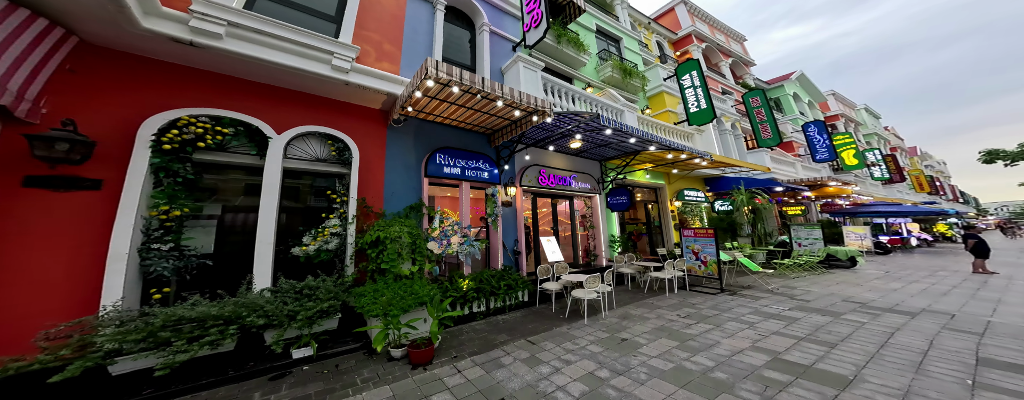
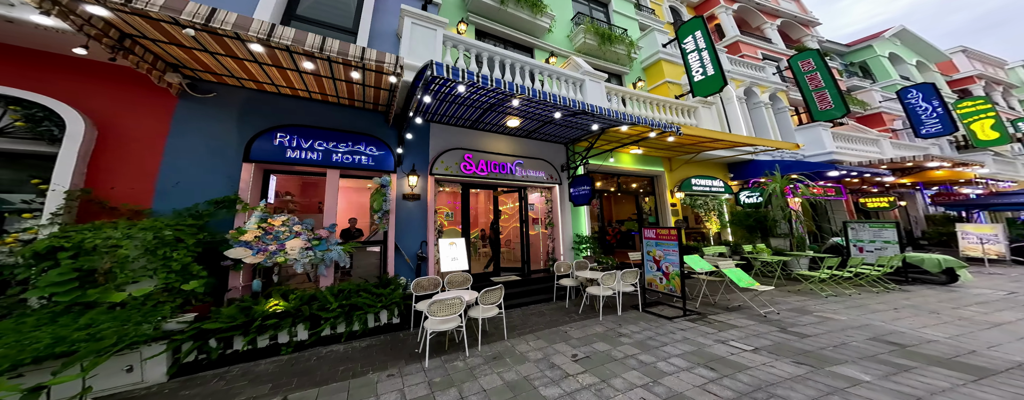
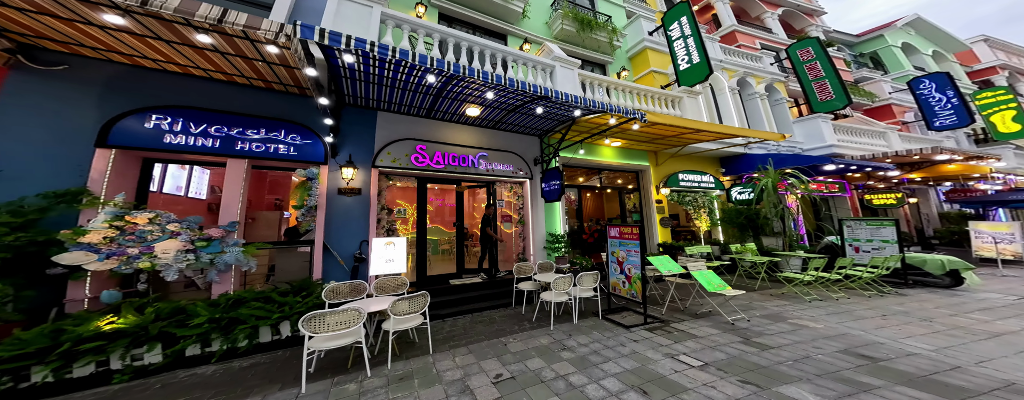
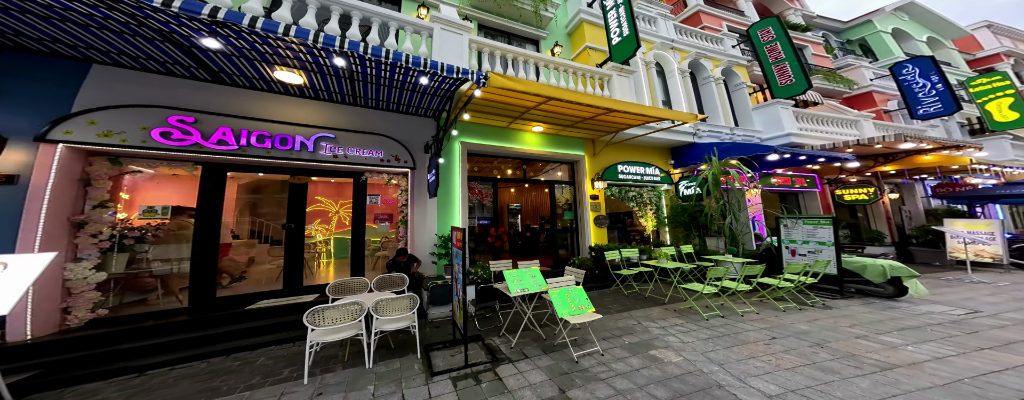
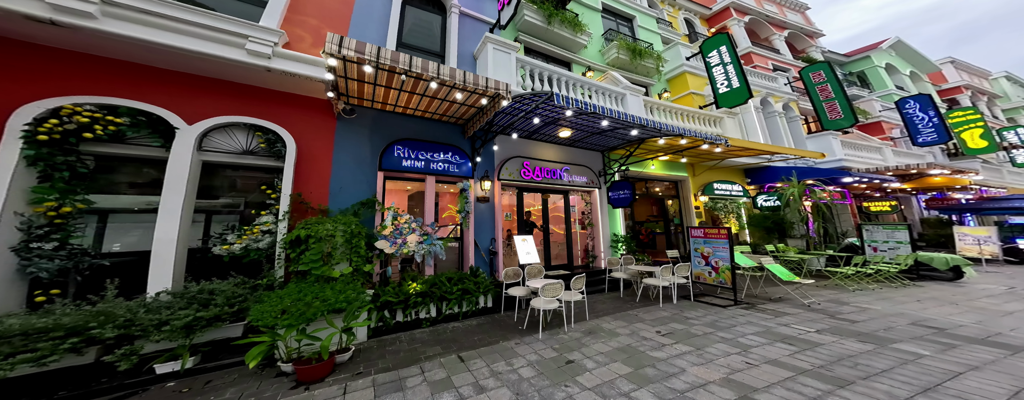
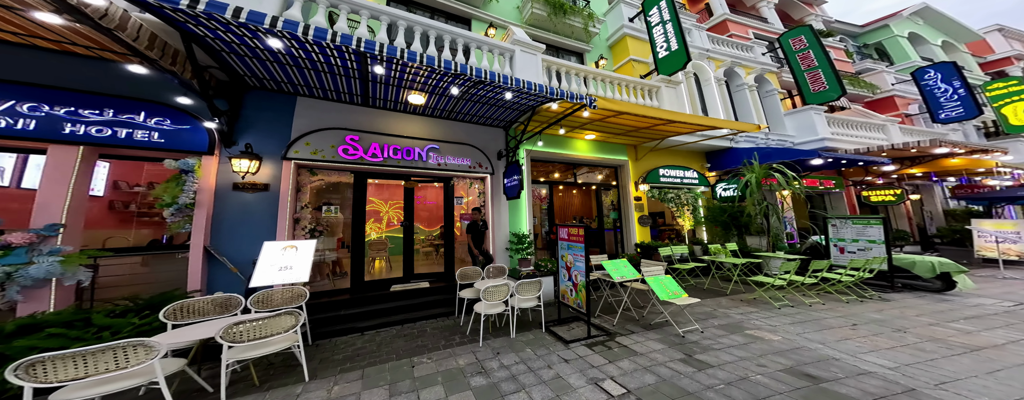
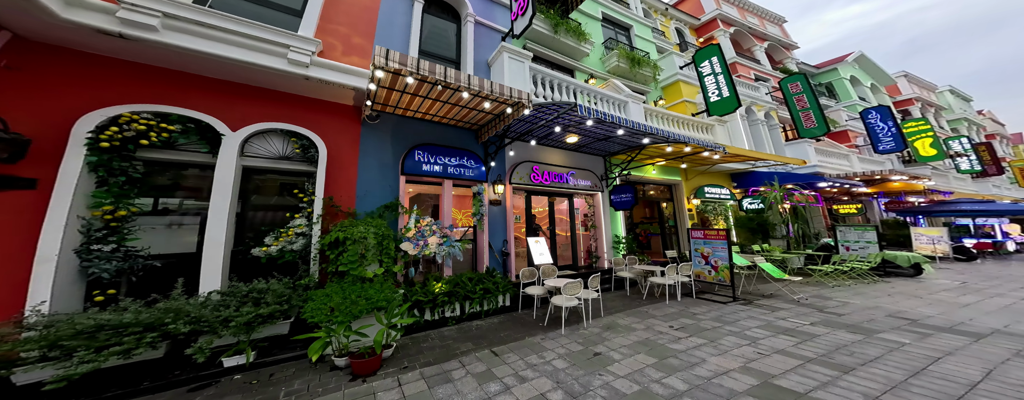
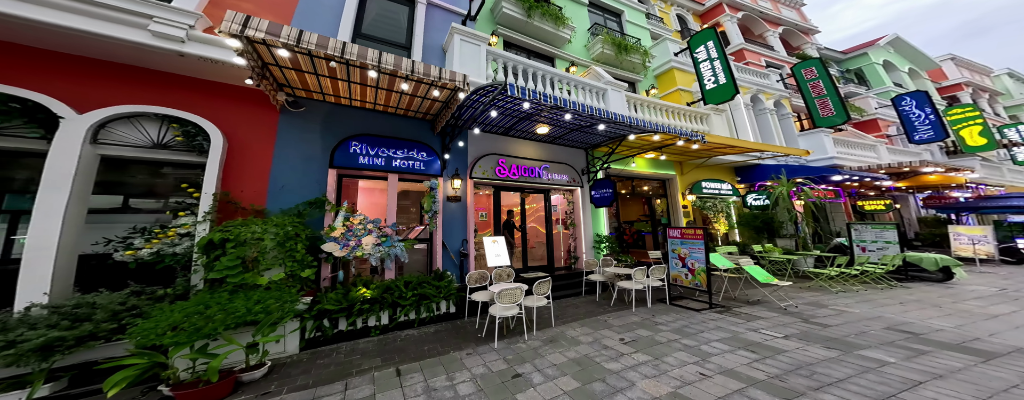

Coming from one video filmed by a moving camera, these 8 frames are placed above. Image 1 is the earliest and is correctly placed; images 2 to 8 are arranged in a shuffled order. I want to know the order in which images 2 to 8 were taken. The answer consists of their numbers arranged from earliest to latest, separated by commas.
7, 5, 8, 2, 3, 6, 4
